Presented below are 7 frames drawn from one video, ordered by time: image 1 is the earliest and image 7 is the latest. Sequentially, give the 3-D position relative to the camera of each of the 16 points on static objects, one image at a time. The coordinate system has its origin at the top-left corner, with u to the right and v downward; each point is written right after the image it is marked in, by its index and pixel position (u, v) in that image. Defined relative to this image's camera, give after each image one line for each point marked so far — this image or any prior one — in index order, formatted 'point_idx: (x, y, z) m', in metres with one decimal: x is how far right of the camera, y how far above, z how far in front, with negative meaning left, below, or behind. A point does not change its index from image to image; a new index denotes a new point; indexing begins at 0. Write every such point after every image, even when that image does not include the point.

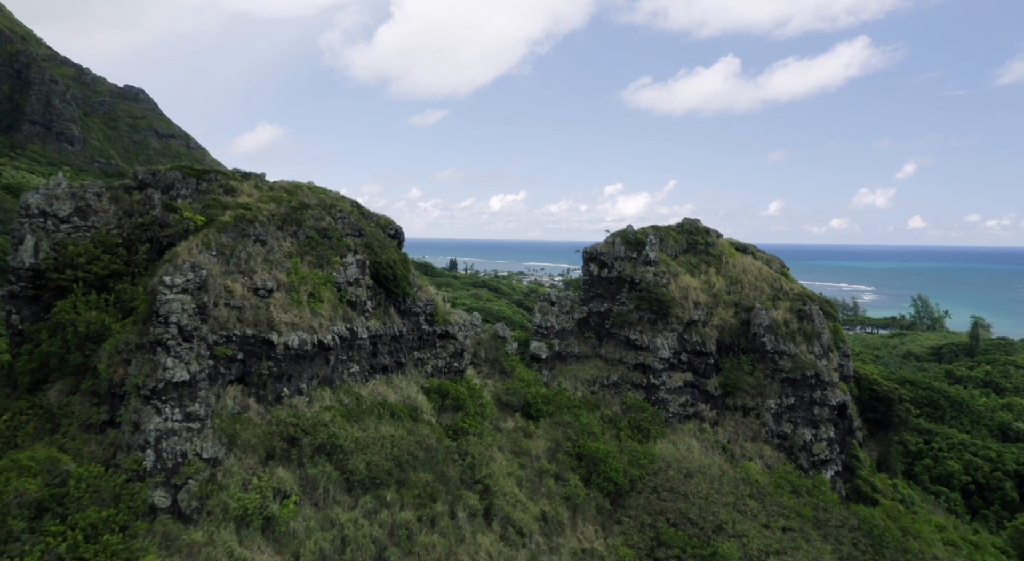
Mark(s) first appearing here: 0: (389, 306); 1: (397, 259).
0: (-3.9, -0.8, +19.5) m
1: (-3.7, +0.7, +19.9) m
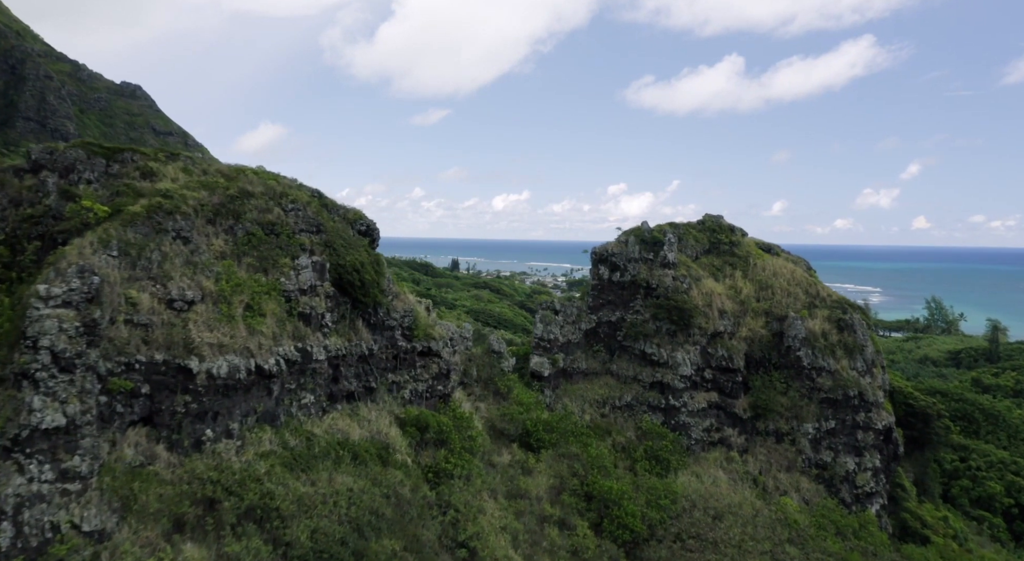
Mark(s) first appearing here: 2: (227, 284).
0: (-4.0, -1.0, +15.8) m
1: (-3.8, +0.5, +16.3) m
2: (-6.0, -0.1, +13.0) m
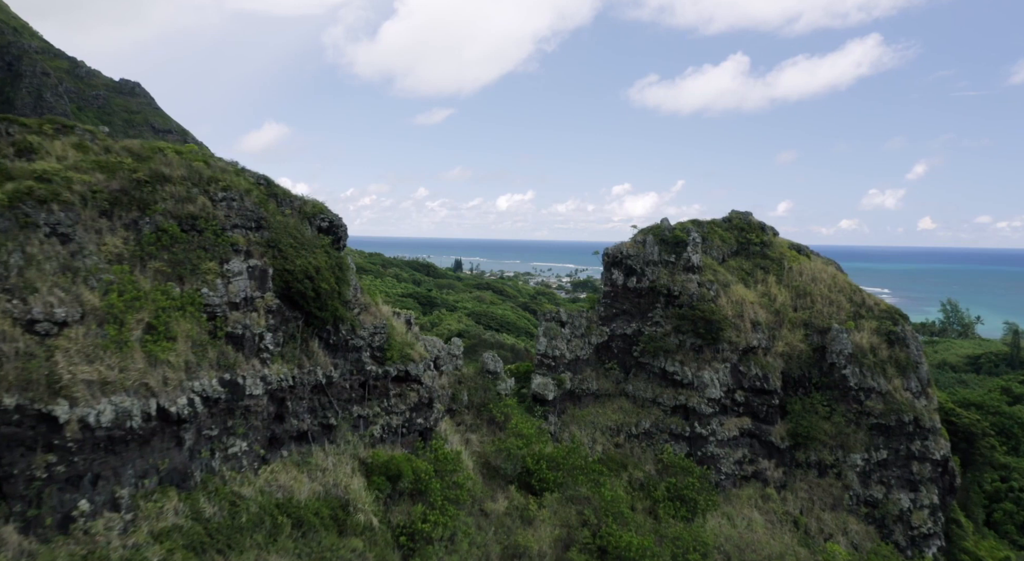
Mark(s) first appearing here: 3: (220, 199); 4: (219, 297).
0: (-4.1, -1.2, +12.5) m
1: (-3.9, +0.3, +12.9) m
2: (-6.1, -0.3, +9.6) m
3: (-5.5, +1.5, +11.7) m
4: (-5.1, -0.3, +10.8) m
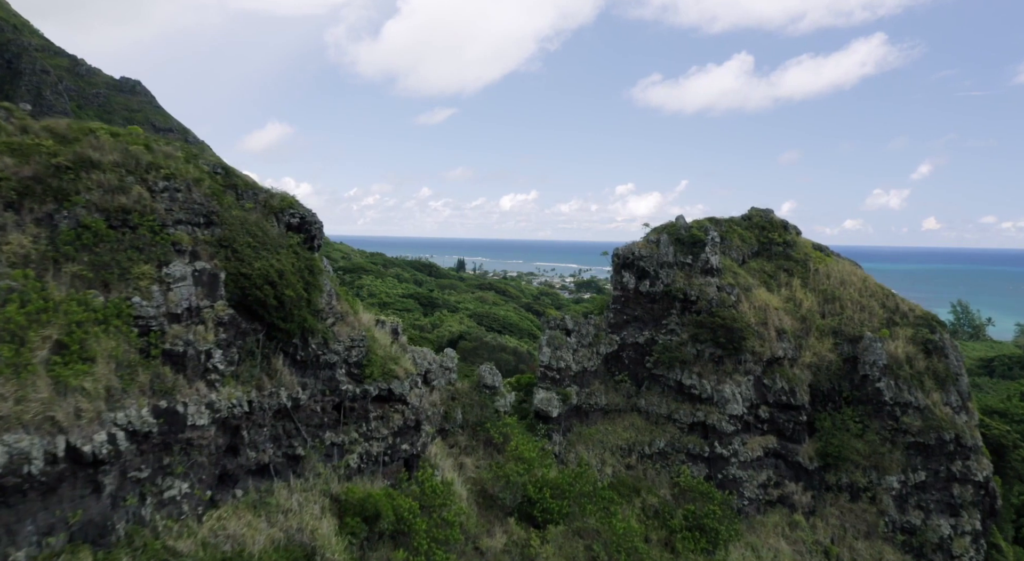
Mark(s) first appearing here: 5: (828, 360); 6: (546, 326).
0: (-4.1, -1.3, +10.6) m
1: (-3.9, +0.2, +11.0) m
2: (-6.1, -0.4, +7.8) m
3: (-5.6, +1.4, +9.9) m
4: (-5.1, -0.4, +8.9) m
5: (+10.0, -2.5, +19.6) m
6: (+1.0, -1.4, +18.5) m
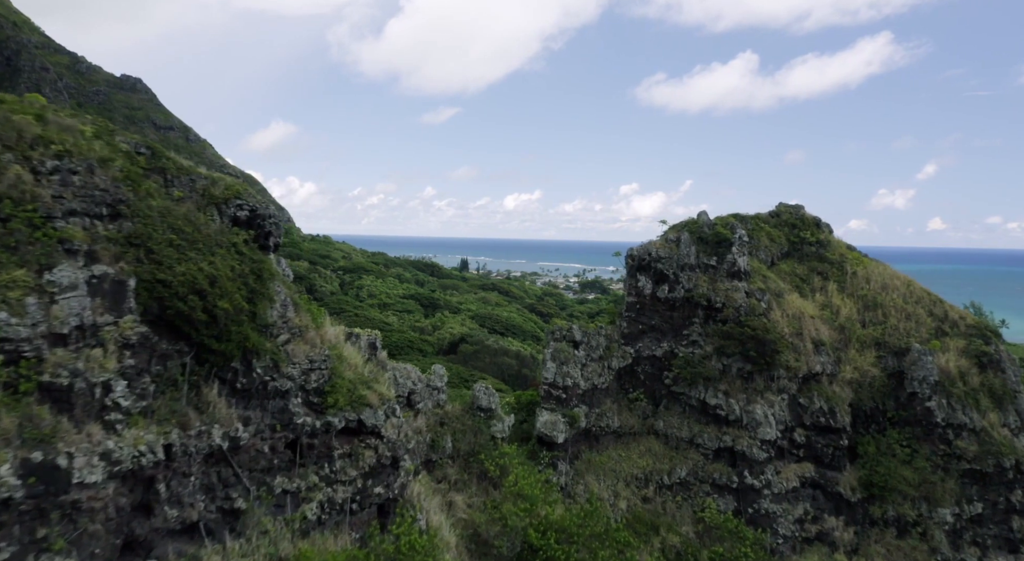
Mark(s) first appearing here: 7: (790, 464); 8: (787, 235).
0: (-4.2, -1.4, +8.3) m
1: (-4.0, +0.1, +8.8) m
2: (-6.2, -0.5, +5.5) m
3: (-5.6, +1.3, +7.6) m
4: (-5.2, -0.5, +6.7) m
5: (+10.0, -2.6, +17.2) m
6: (+1.0, -1.5, +16.2) m
7: (+7.1, -4.7, +16.0) m
8: (+8.7, +1.4, +19.7) m
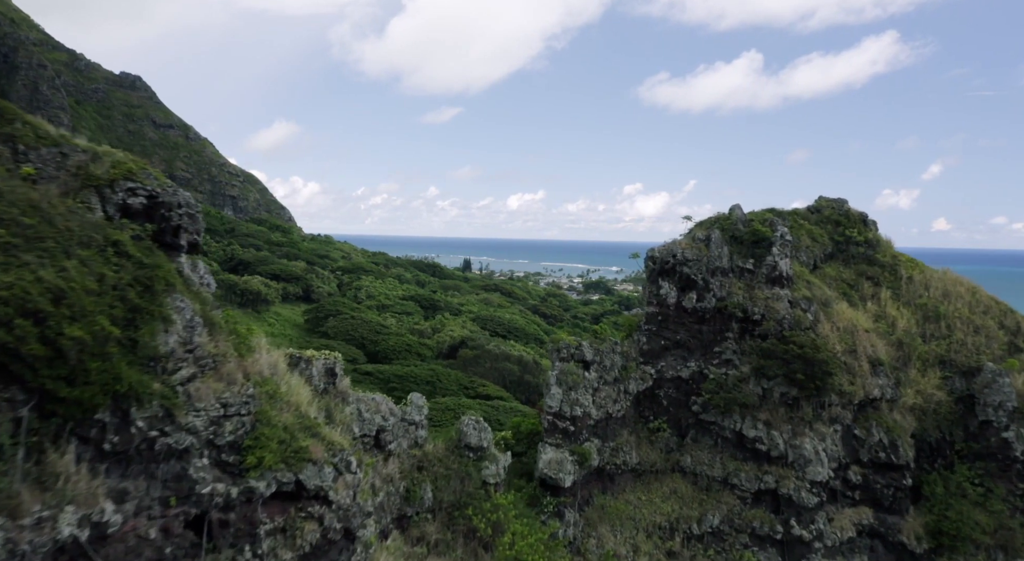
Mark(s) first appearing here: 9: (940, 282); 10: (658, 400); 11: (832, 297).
0: (-4.3, -1.5, +5.7) m
1: (-4.0, 0.0, +6.1) m
2: (-6.3, -0.6, +2.9) m
3: (-5.7, +1.2, +5.0) m
4: (-5.3, -0.6, +4.0) m
5: (+9.9, -2.8, +14.5) m
6: (+1.0, -1.7, +13.5) m
7: (+7.1, -4.9, +13.3) m
8: (+8.7, +1.3, +16.9) m
9: (+11.4, 0.0, +16.5) m
10: (+3.3, -2.7, +14.0) m
11: (+7.8, -0.4, +15.1) m
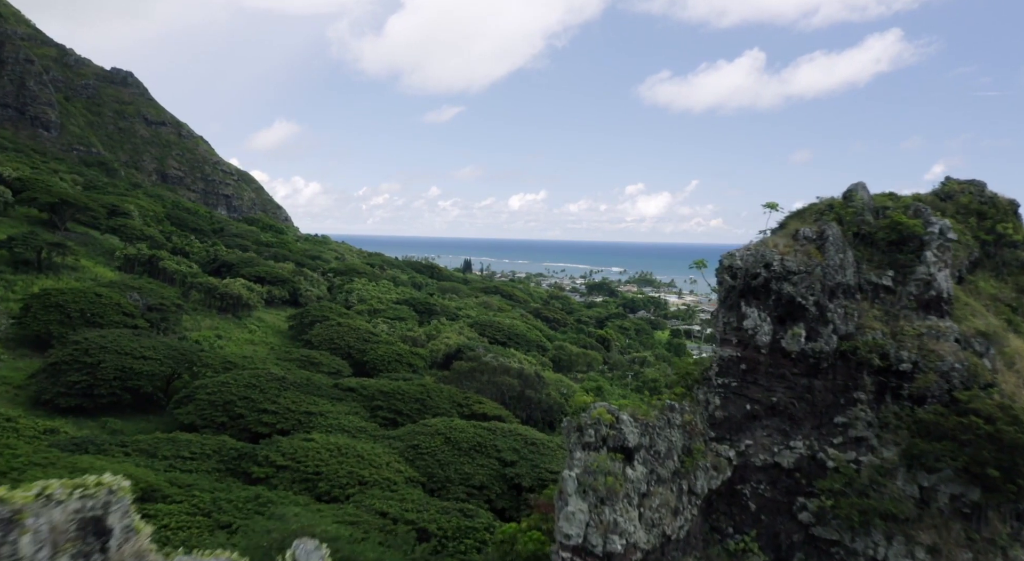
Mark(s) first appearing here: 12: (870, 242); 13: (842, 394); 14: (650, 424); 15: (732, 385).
0: (-4.4, -1.9, +0.3) m
1: (-4.2, -0.4, +0.7) m
2: (-6.5, -0.9, -2.5) m
3: (-5.9, +0.9, -0.4) m
4: (-5.5, -1.0, -1.3) m
5: (+9.8, -3.1, +9.1) m
6: (+0.8, -2.0, +8.2) m
7: (+6.9, -5.2, +7.9) m
8: (+8.5, +0.9, +11.5) m
9: (+11.3, -0.3, +11.1) m
10: (+3.2, -3.0, +8.6) m
11: (+7.6, -0.7, +9.7) m
12: (+5.2, +0.7, +9.4) m
13: (+4.4, -1.7, +8.6) m
14: (+2.0, -1.7, +8.7) m
15: (+3.1, -1.4, +9.0) m
